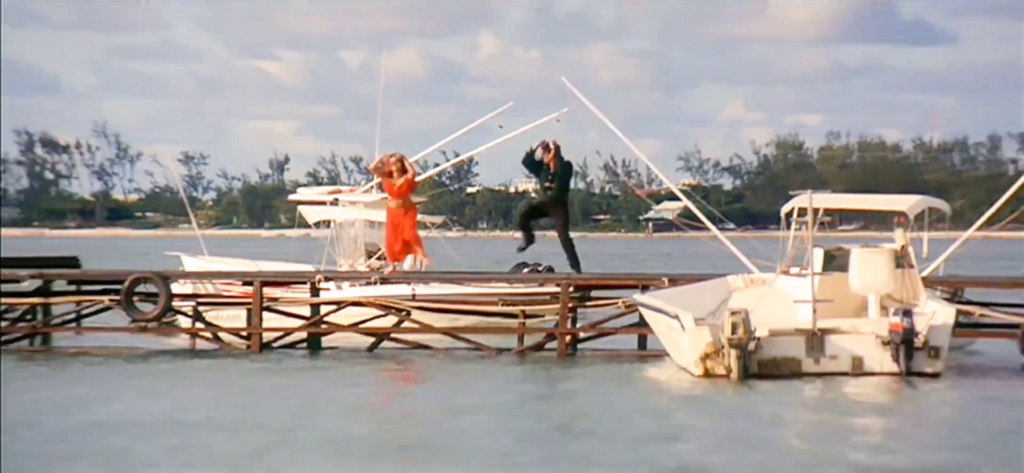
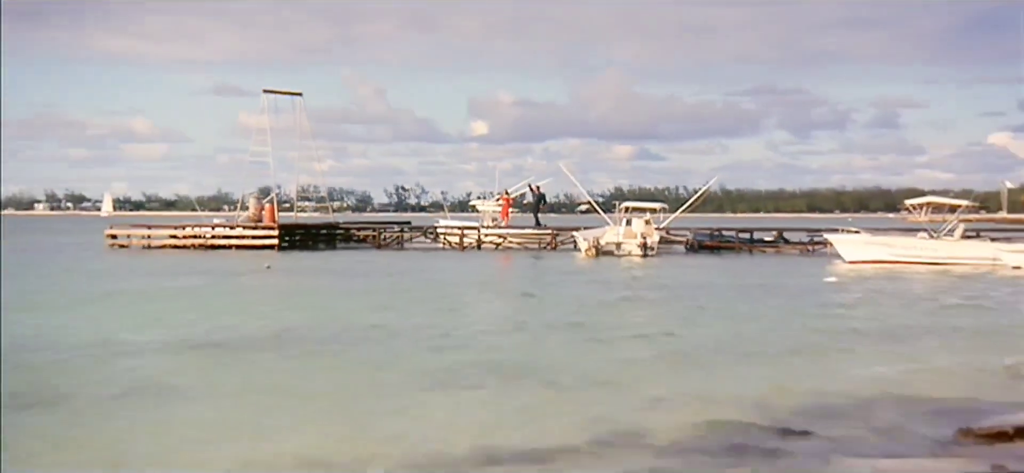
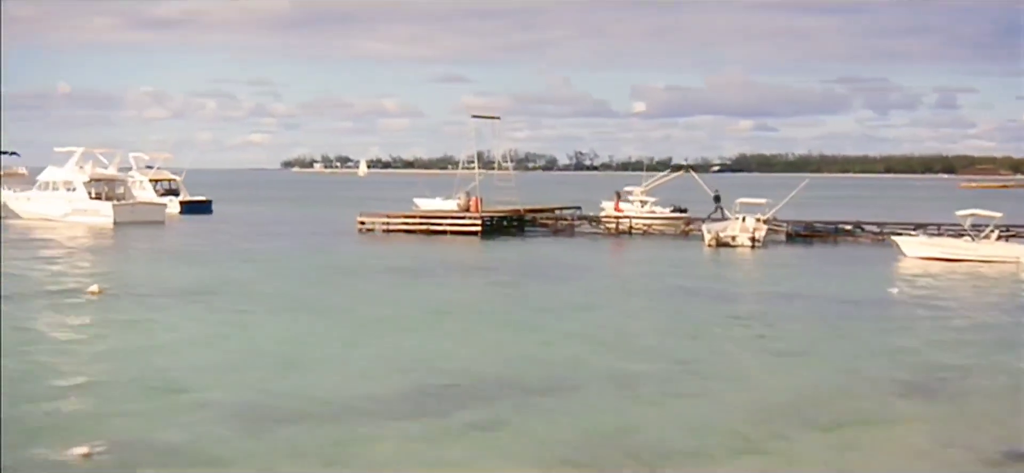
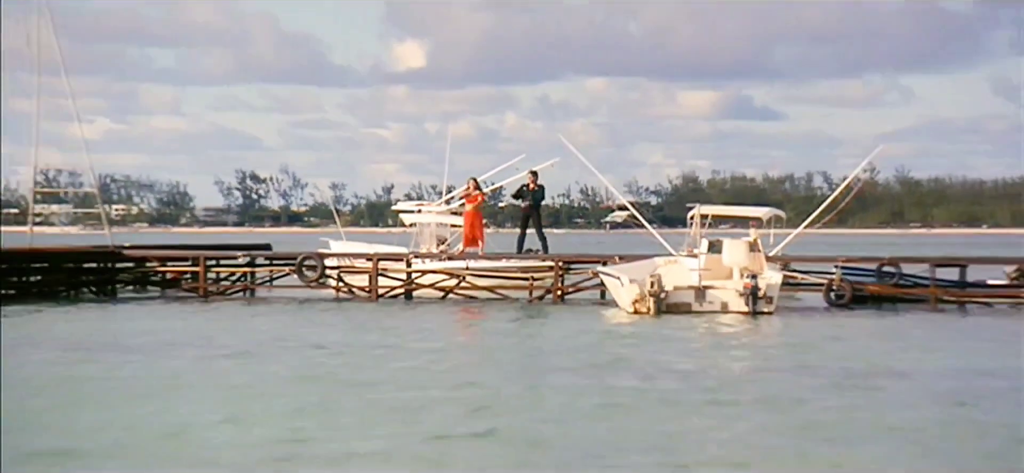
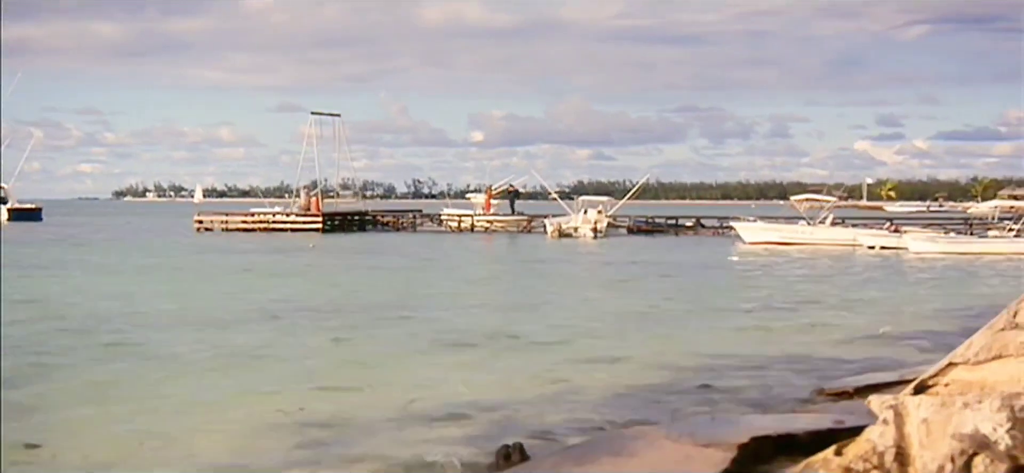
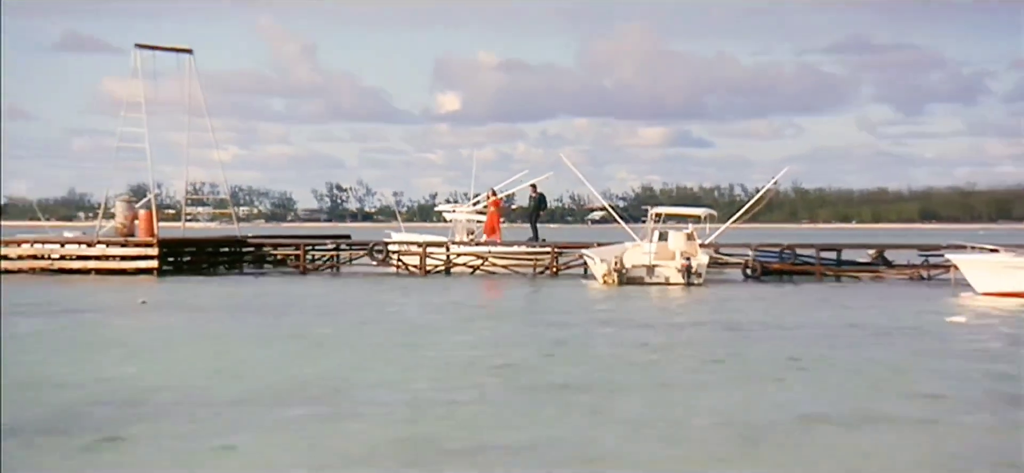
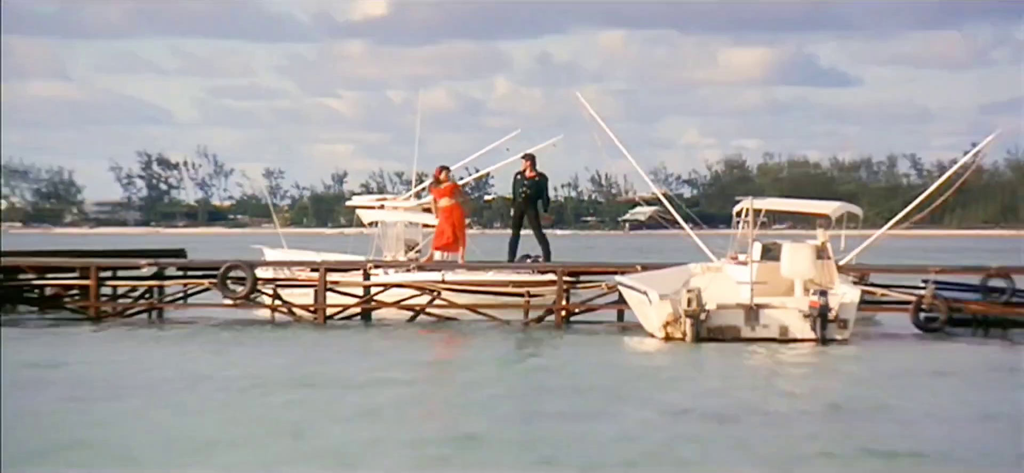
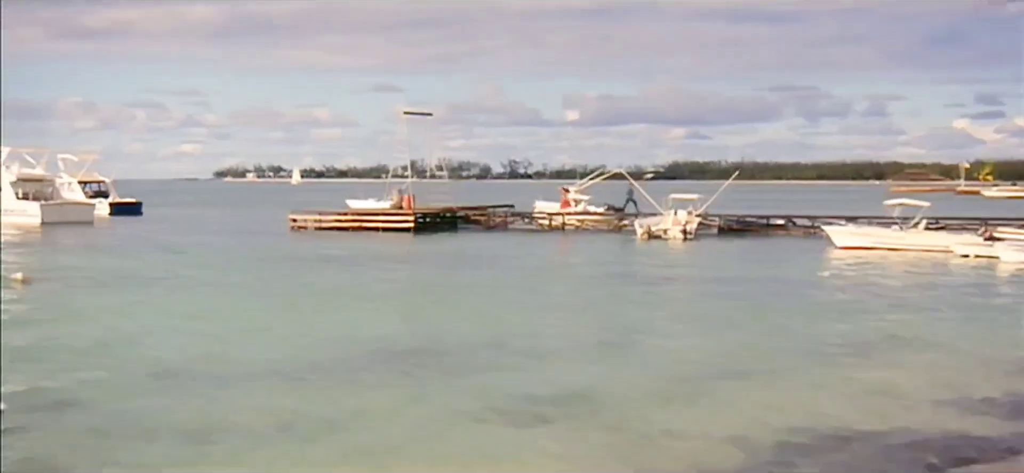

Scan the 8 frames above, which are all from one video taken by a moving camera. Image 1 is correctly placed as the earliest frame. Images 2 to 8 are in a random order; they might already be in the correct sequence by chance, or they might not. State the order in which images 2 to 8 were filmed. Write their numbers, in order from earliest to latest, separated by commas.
7, 4, 6, 2, 5, 8, 3
